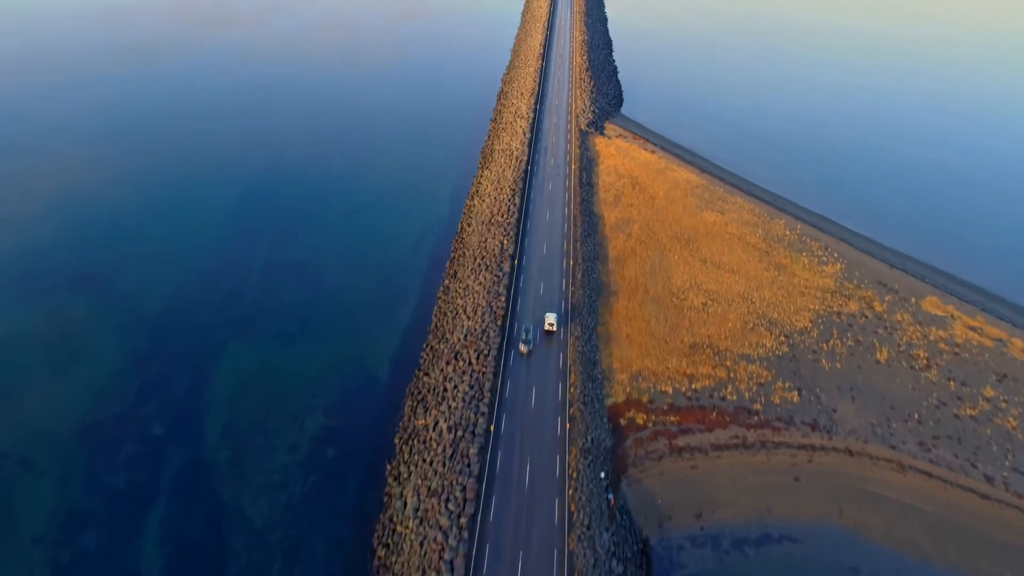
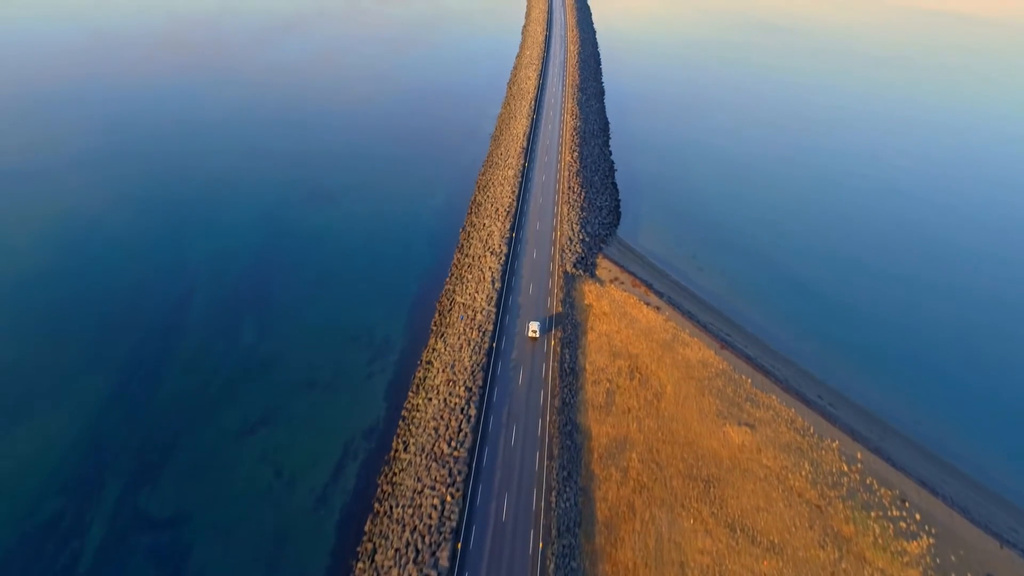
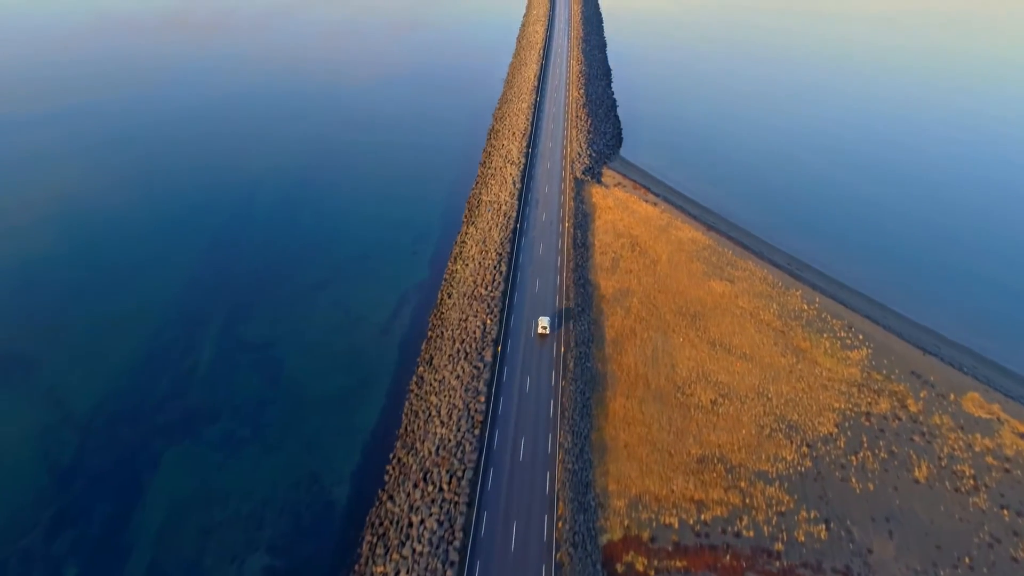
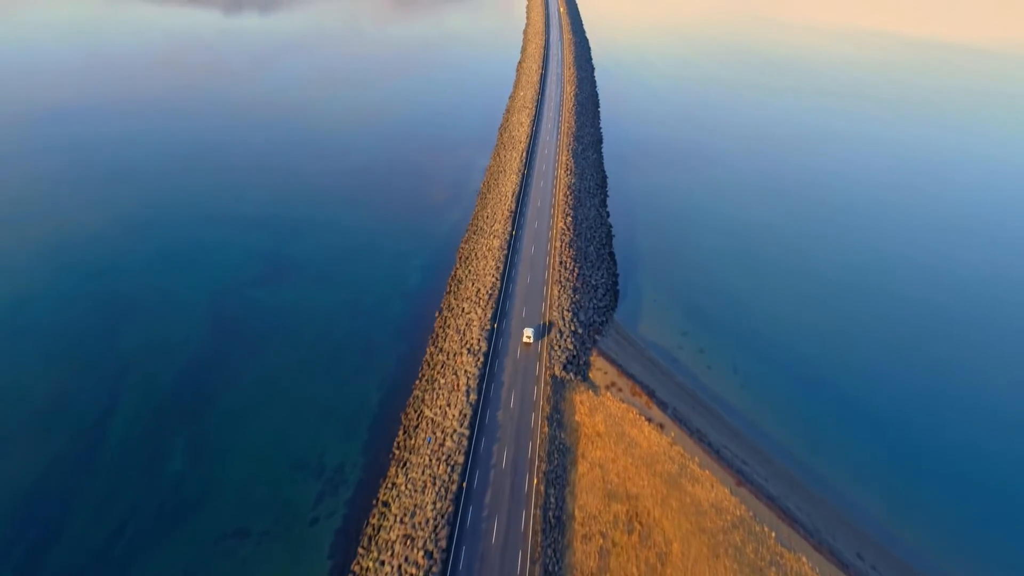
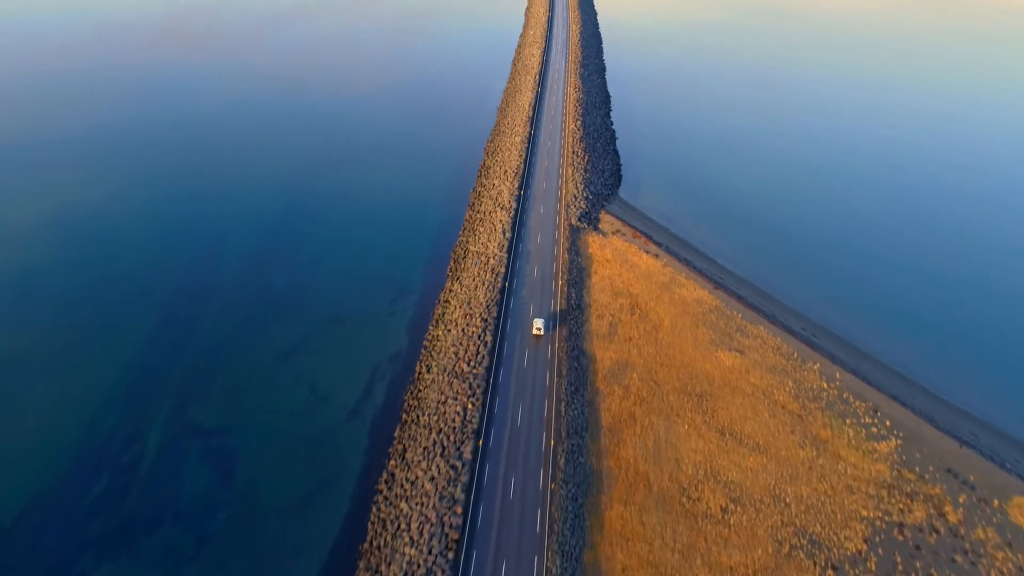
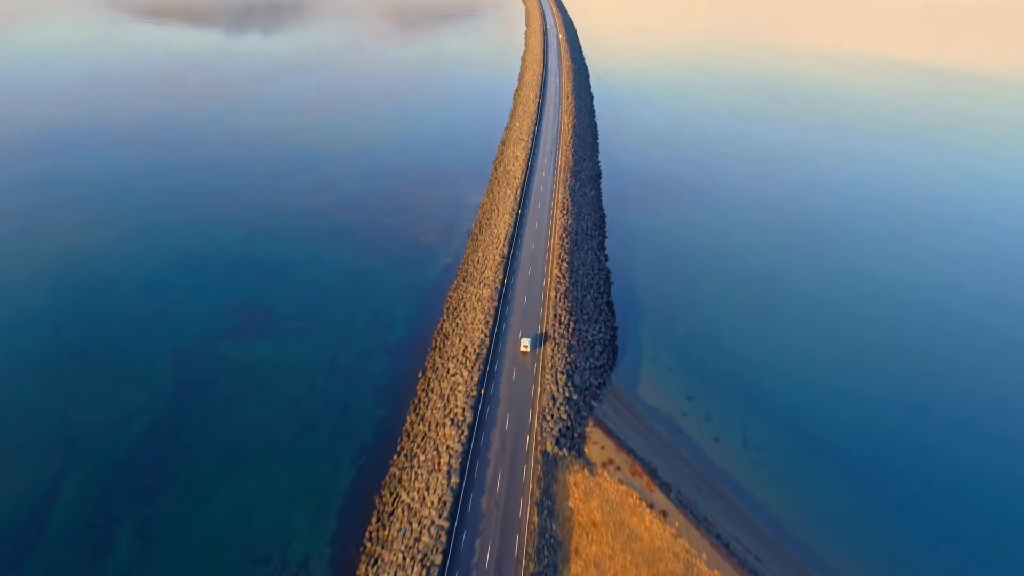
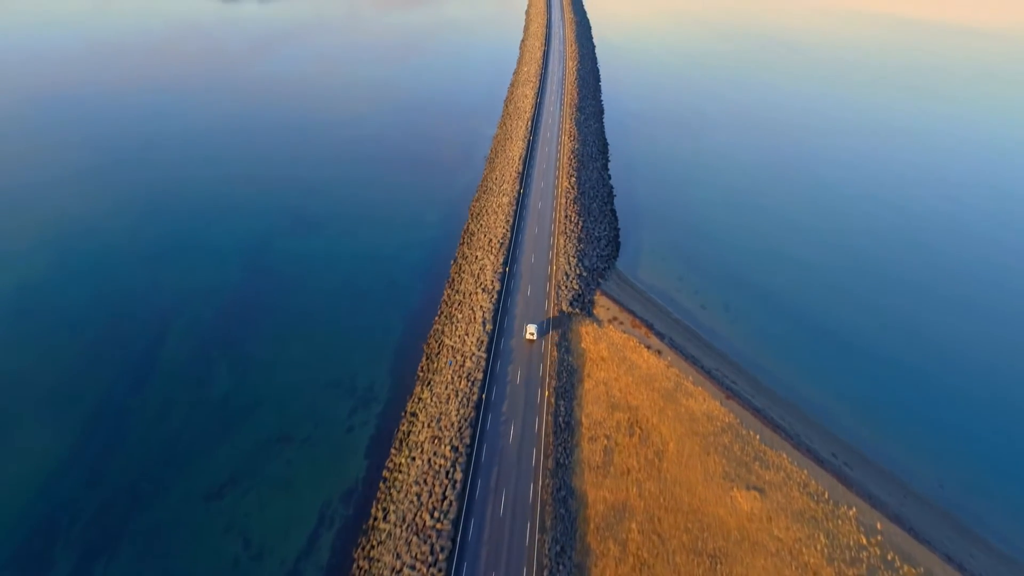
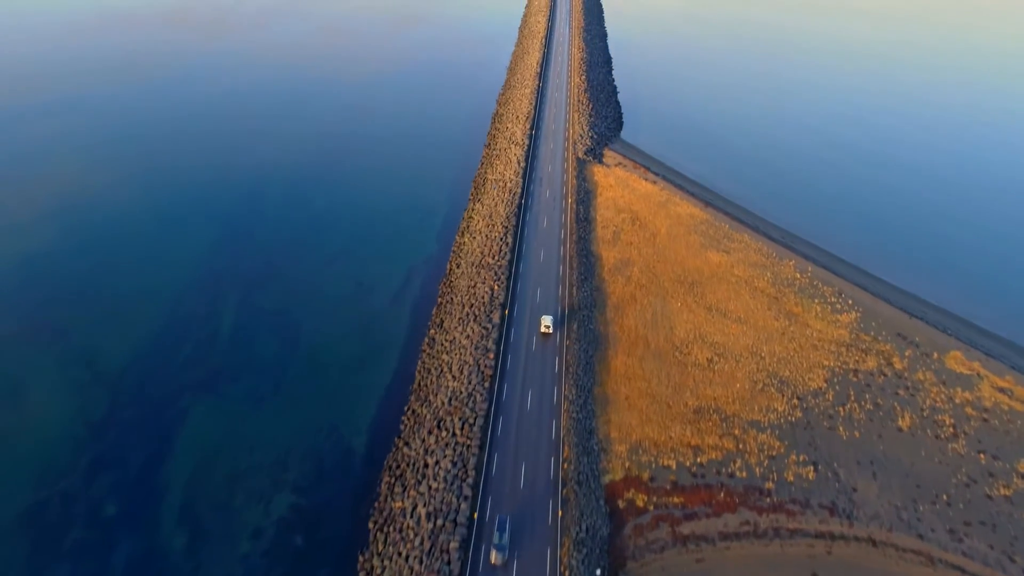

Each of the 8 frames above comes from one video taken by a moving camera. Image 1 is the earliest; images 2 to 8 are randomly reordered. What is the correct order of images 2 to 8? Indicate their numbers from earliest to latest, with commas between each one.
8, 3, 5, 2, 7, 4, 6
